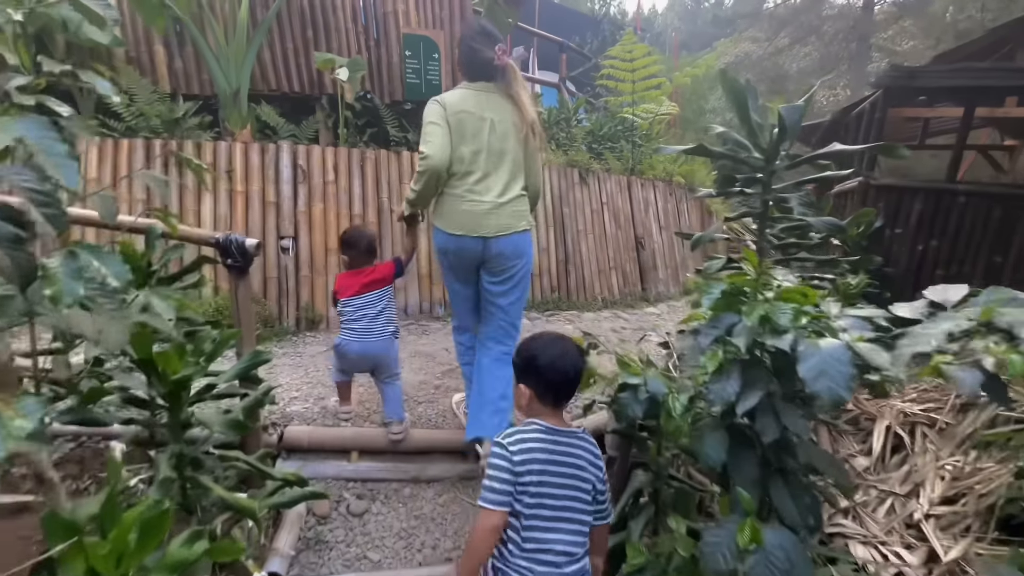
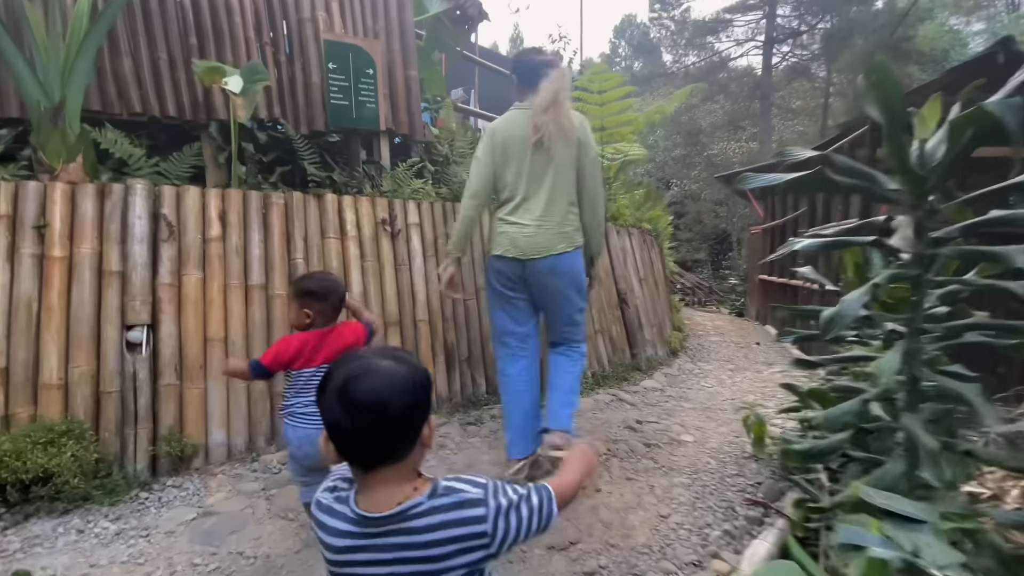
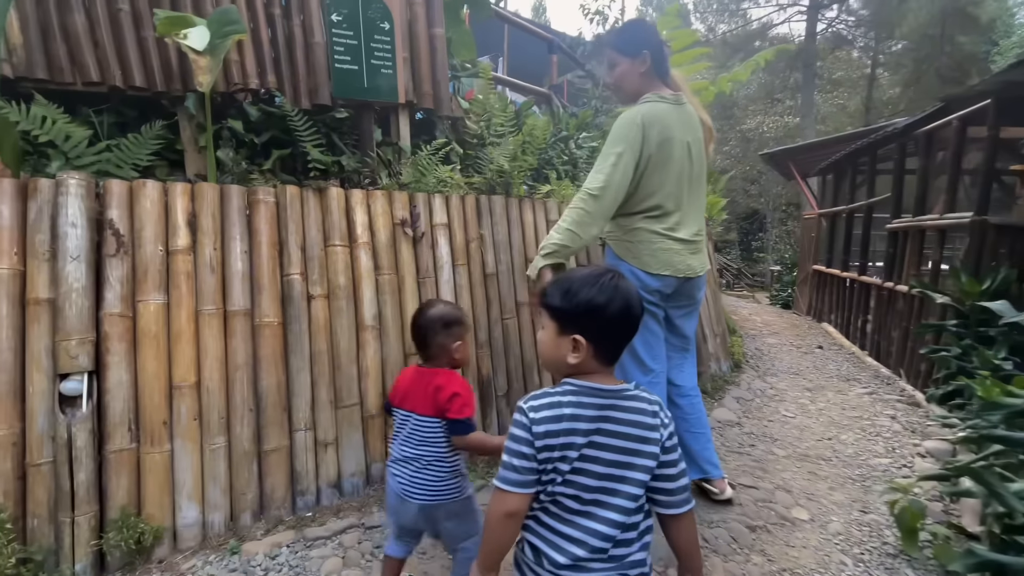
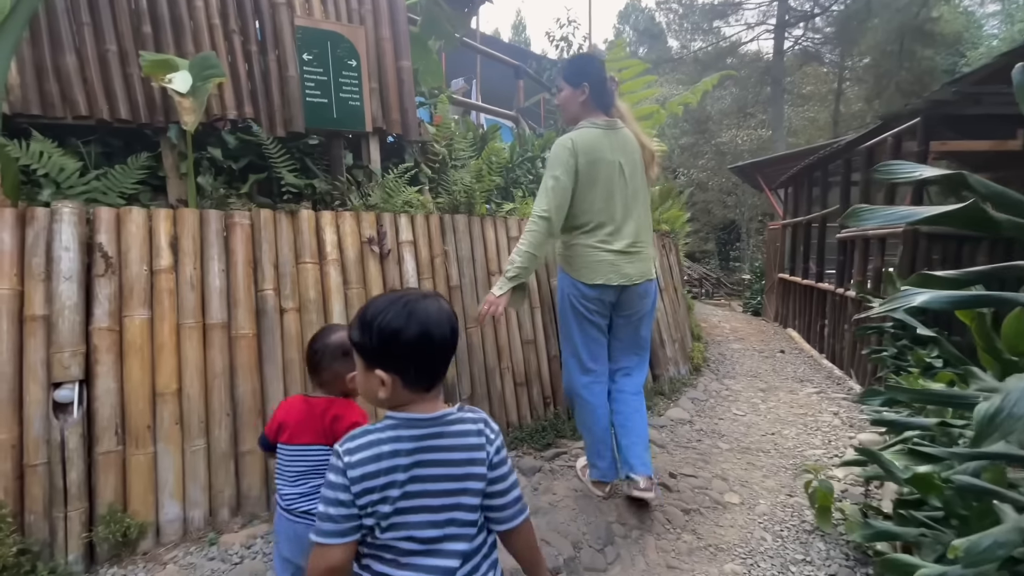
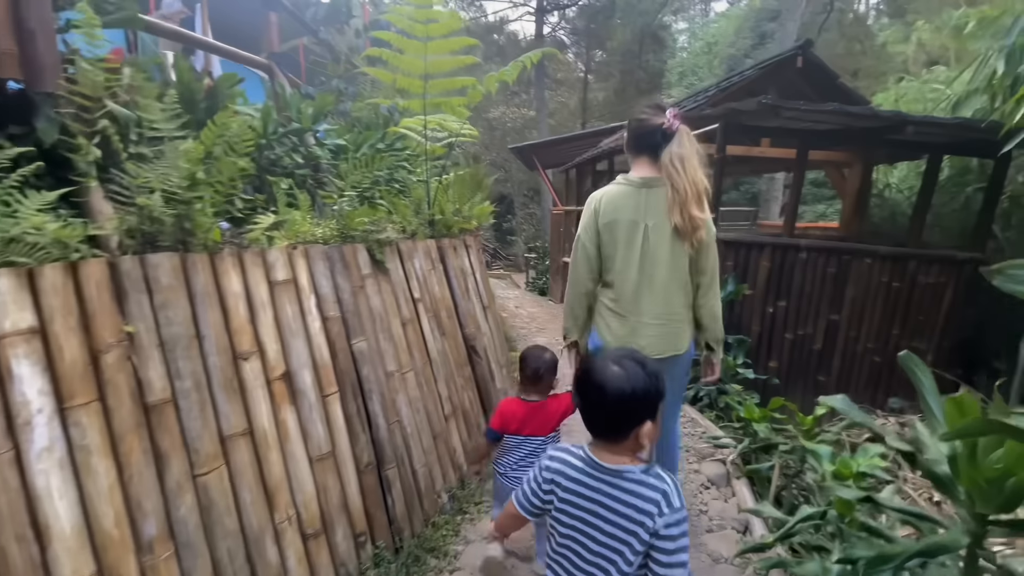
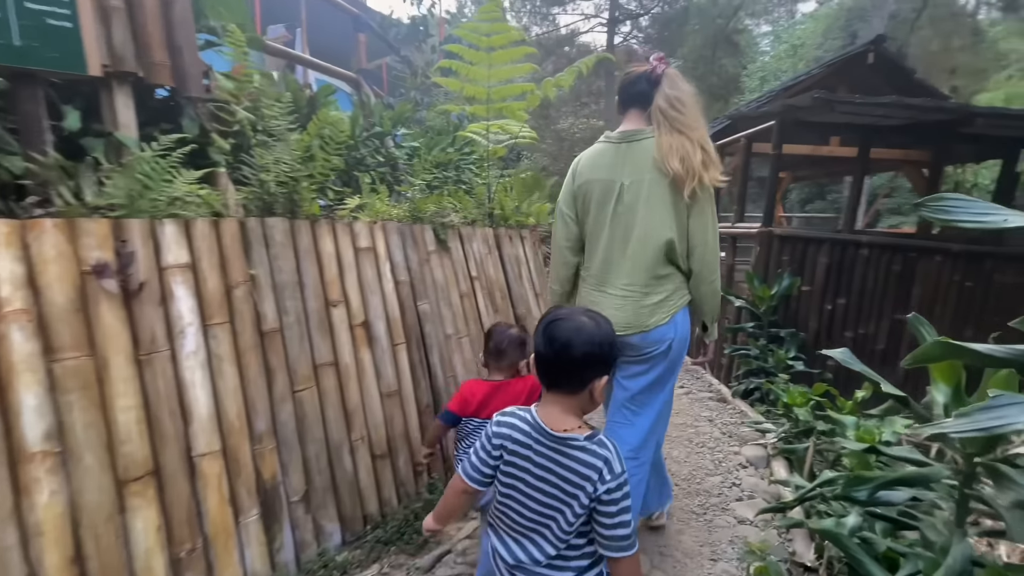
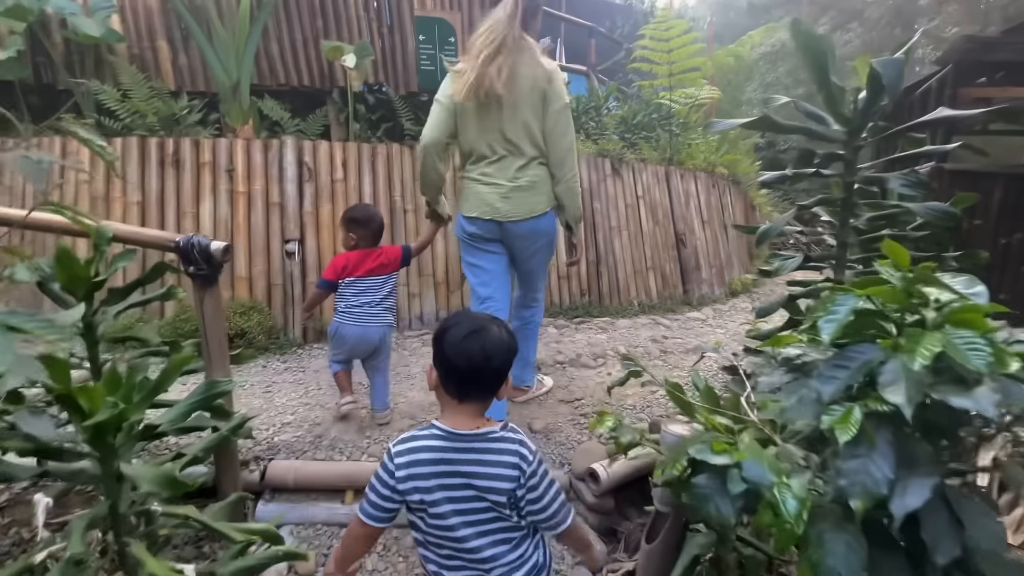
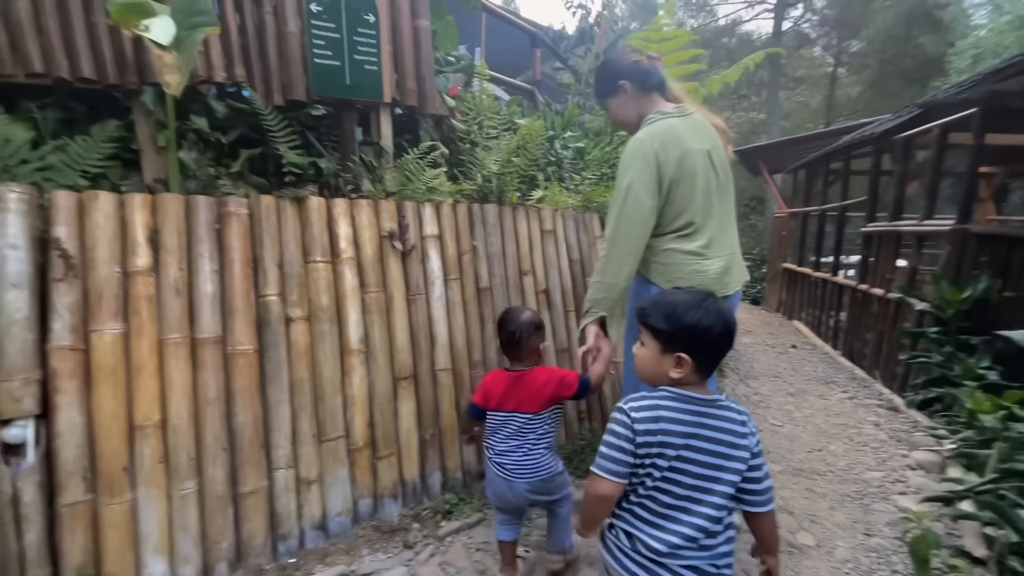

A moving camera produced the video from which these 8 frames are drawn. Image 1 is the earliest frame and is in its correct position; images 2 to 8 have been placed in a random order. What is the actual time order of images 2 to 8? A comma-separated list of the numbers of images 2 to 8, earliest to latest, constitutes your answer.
7, 2, 4, 3, 8, 6, 5
